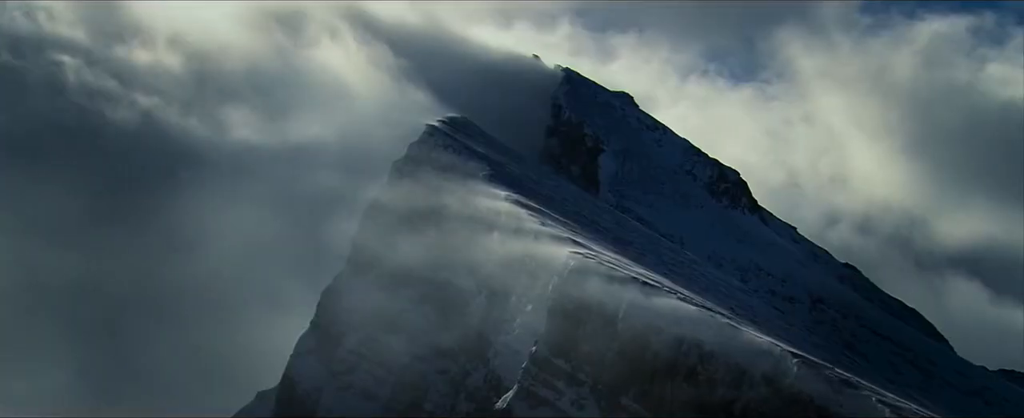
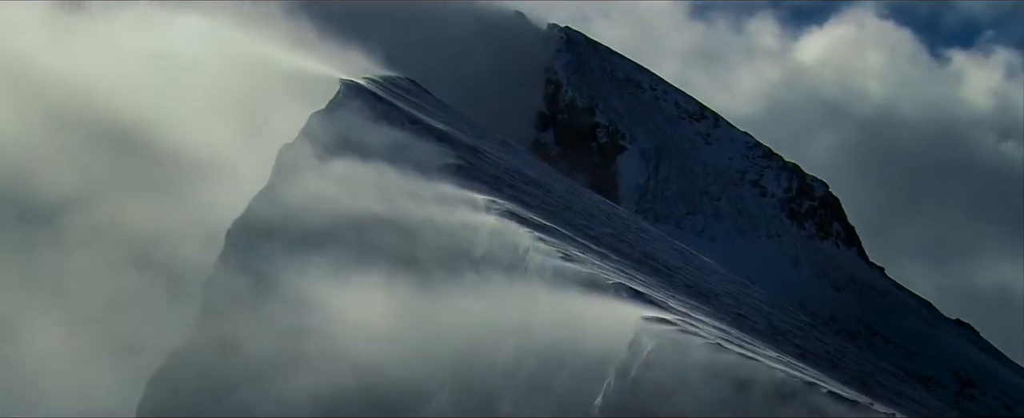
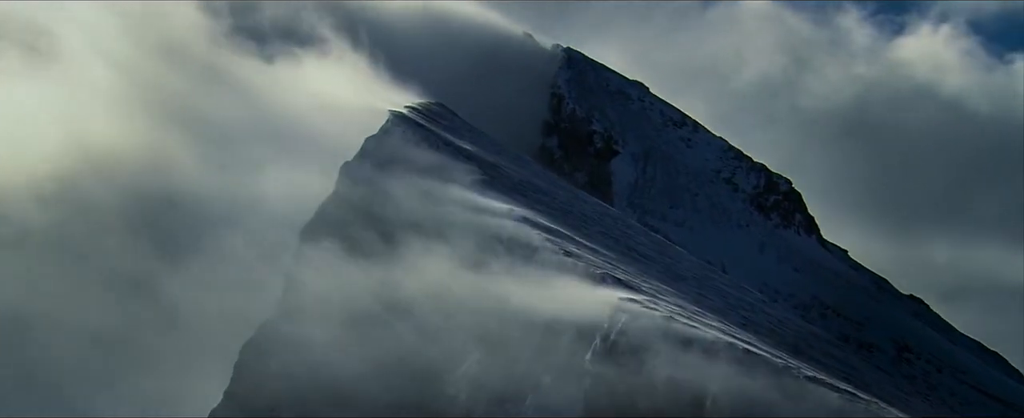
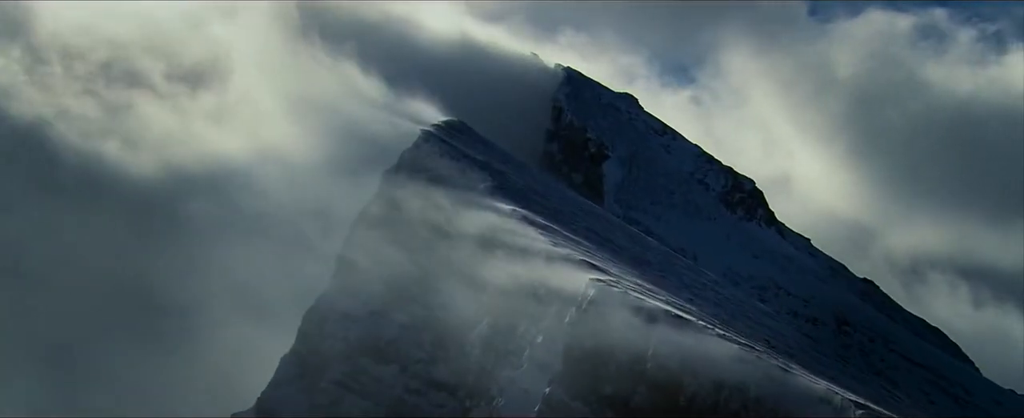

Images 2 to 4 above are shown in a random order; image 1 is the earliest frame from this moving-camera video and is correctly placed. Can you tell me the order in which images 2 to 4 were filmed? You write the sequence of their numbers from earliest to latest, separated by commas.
4, 3, 2
